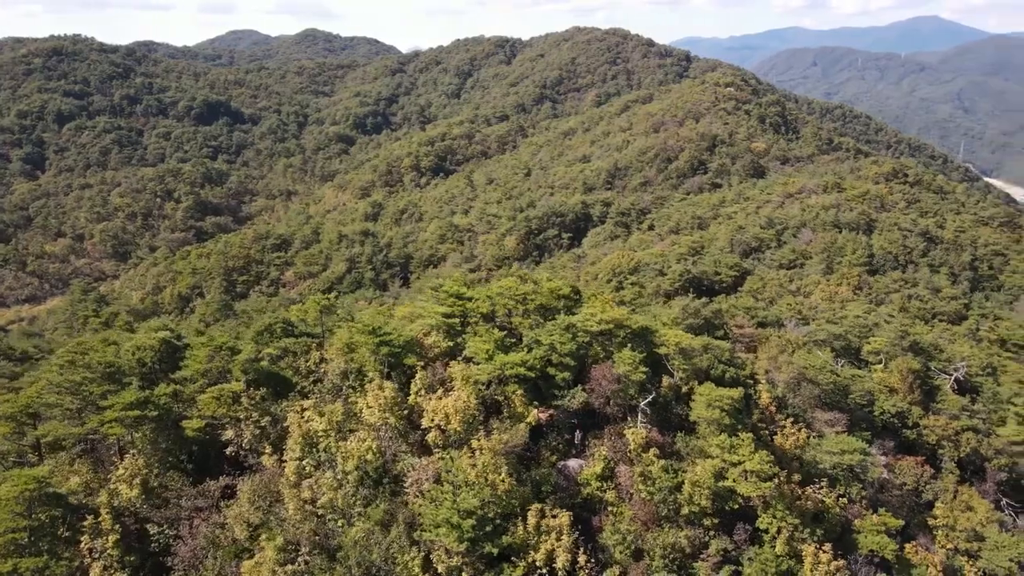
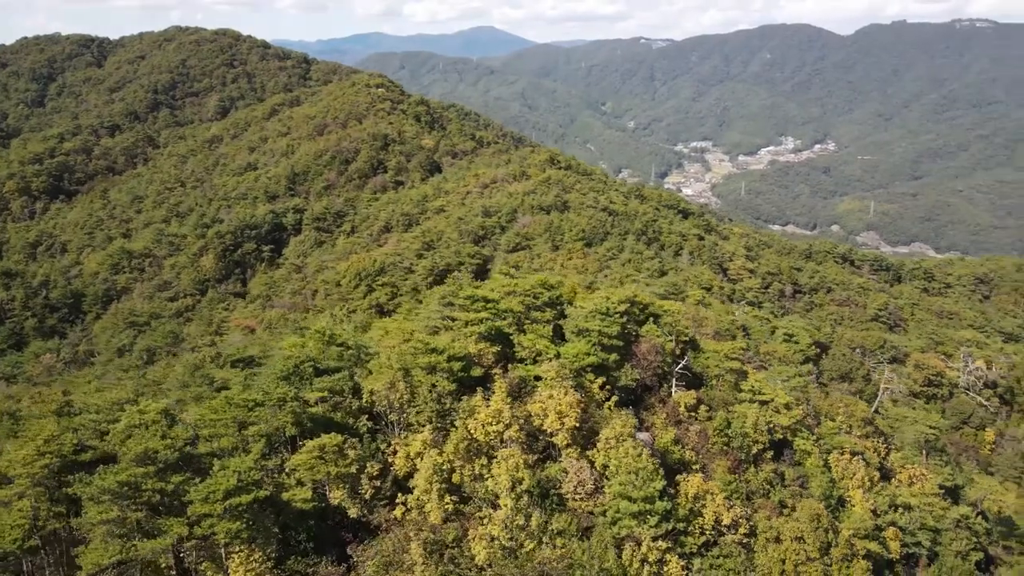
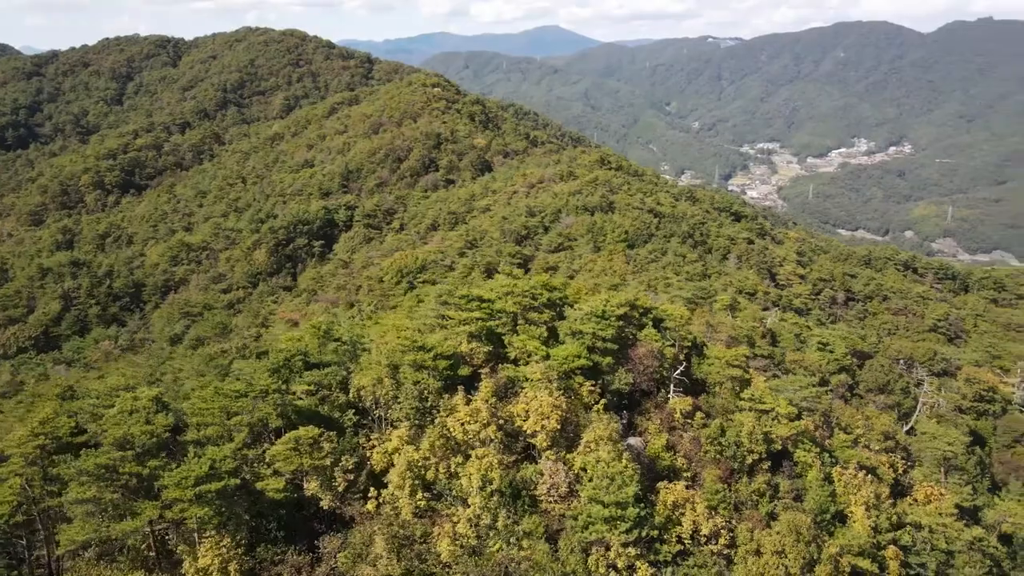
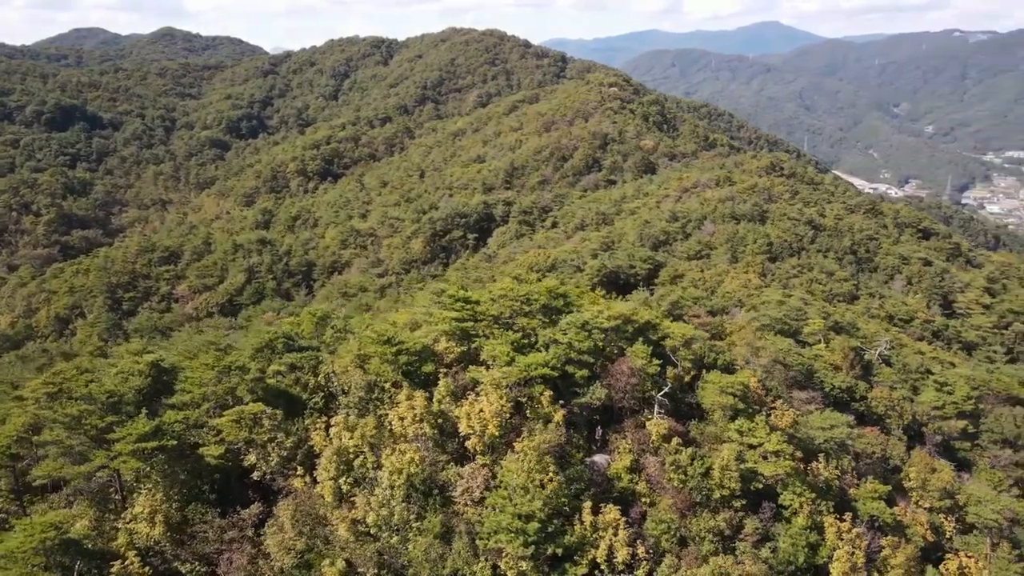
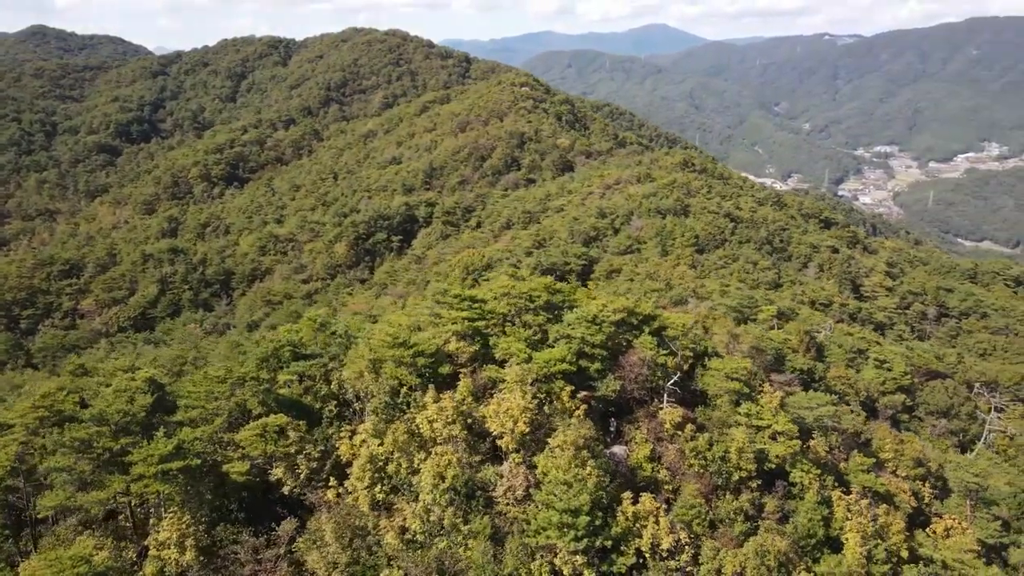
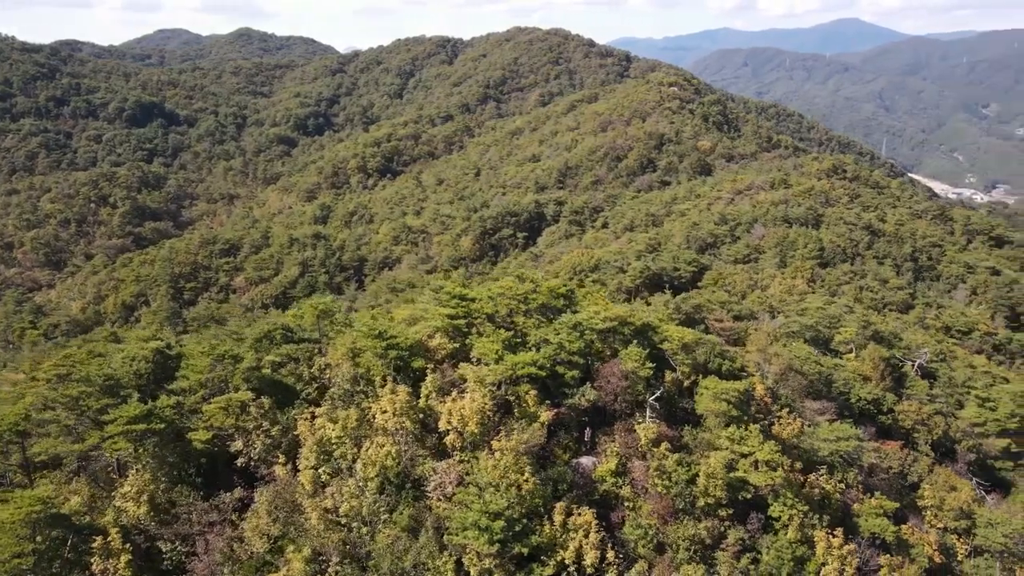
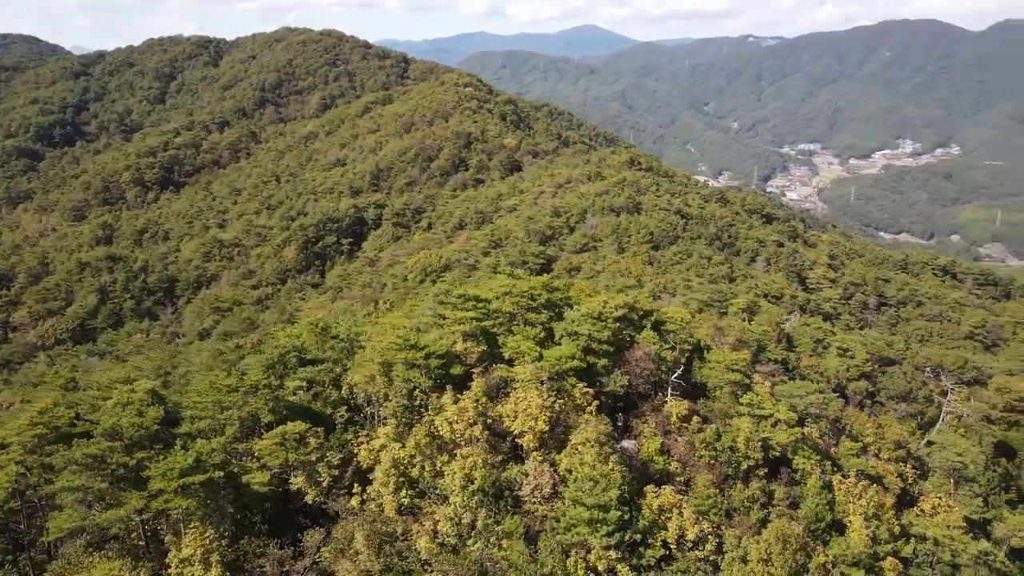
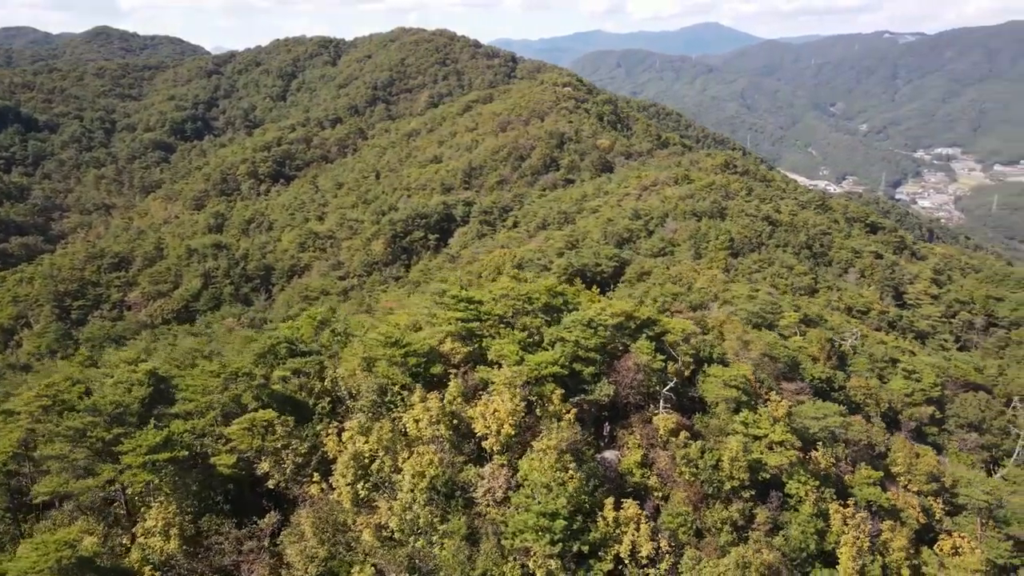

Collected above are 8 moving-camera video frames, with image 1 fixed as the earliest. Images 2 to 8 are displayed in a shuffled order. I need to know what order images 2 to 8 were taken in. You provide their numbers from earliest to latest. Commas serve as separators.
6, 4, 8, 5, 7, 3, 2
